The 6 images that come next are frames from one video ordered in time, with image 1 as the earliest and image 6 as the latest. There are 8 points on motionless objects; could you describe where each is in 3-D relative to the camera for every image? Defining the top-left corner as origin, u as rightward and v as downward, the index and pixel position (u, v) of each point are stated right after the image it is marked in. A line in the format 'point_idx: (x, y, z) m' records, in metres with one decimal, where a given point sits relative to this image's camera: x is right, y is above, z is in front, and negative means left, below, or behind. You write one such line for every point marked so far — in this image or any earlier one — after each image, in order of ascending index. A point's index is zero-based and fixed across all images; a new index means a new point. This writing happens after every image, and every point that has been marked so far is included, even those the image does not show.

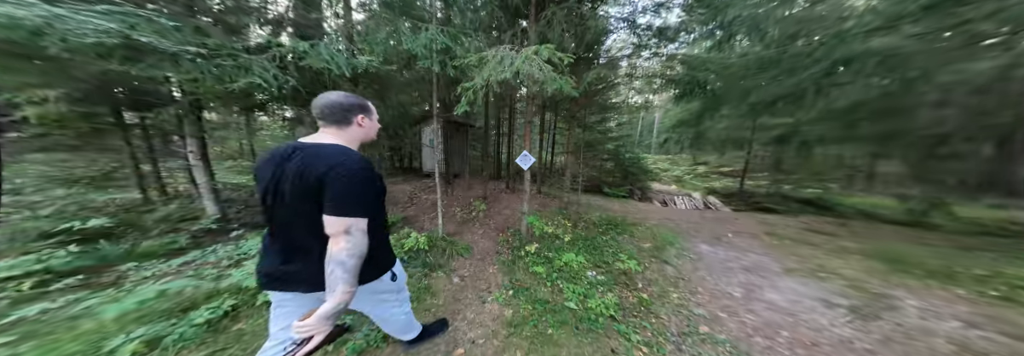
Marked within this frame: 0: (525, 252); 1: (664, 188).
0: (+0.2, -1.2, +3.2) m
1: (+7.3, -0.5, +9.4) m
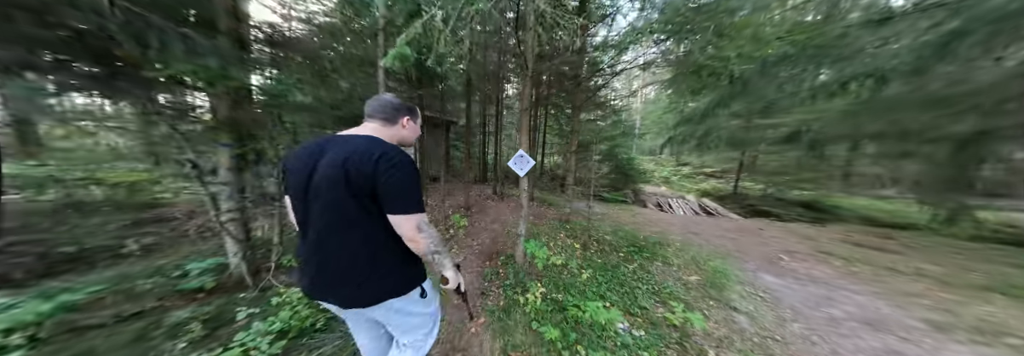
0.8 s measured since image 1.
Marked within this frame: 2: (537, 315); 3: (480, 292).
0: (+0.1, -1.3, +2.2) m
1: (+6.7, -0.6, +9.0) m
2: (+0.2, -1.3, +1.9) m
3: (-0.4, -1.3, +2.4) m
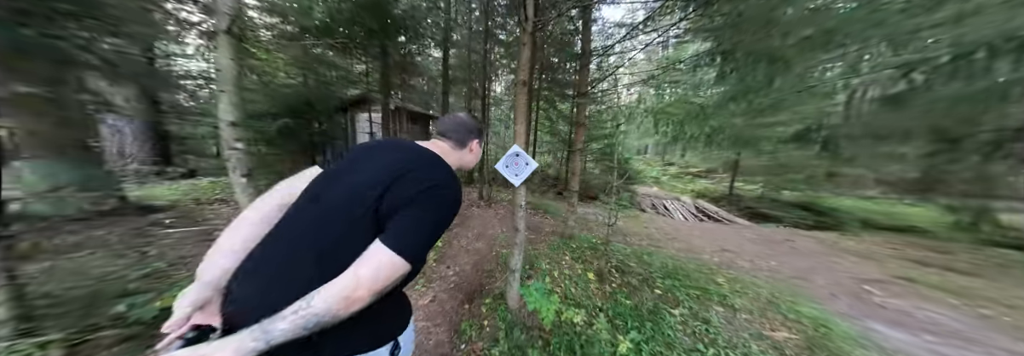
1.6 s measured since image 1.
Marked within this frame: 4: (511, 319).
0: (+0.1, -1.3, +1.4) m
1: (+6.1, -0.6, +8.6) m
2: (+0.2, -1.4, +1.1) m
3: (-0.5, -1.4, +1.5) m
4: (0.0, -1.3, +1.8) m
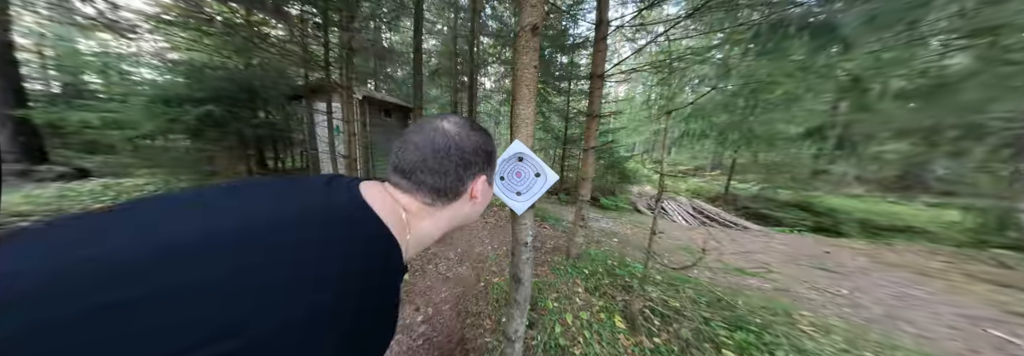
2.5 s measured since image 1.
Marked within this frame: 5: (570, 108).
0: (+0.1, -1.4, +0.7) m
1: (+5.7, -0.6, +8.3) m
2: (+0.2, -1.4, +0.5) m
3: (-0.4, -1.4, +0.8) m
4: (0.0, -1.3, +1.2) m
5: (+2.1, +2.6, +7.4) m
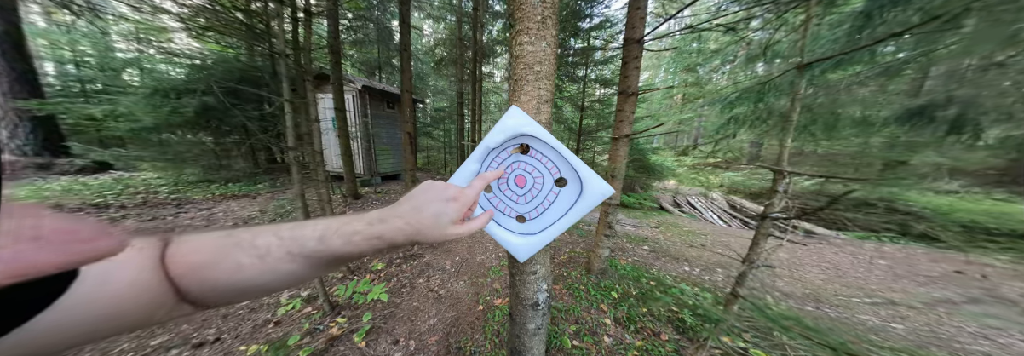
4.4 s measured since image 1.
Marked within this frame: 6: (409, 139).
0: (+0.1, -1.4, +0.3) m
1: (+6.1, -0.3, +7.5) m
2: (+0.2, -1.4, +0.1) m
3: (-0.4, -1.5, +0.4) m
4: (0.0, -1.3, +0.8) m
5: (+2.5, +2.8, +6.7) m
6: (-2.7, +1.0, +5.1) m
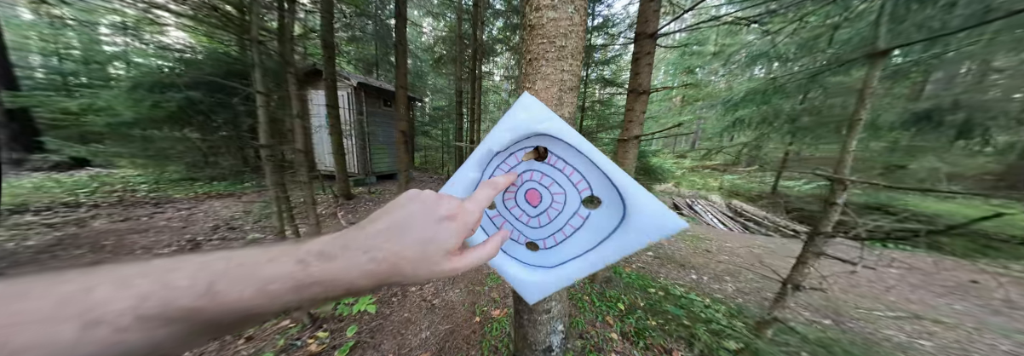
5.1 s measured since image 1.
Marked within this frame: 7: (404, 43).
0: (+0.1, -1.4, +0.2) m
1: (+6.1, -0.4, +7.5) m
2: (+0.2, -1.5, -0.1) m
3: (-0.4, -1.5, +0.3) m
4: (0.0, -1.3, +0.7) m
5: (+2.5, +2.7, +6.6) m
6: (-2.7, +1.0, +4.9) m
7: (-2.6, +3.2, +4.7) m
